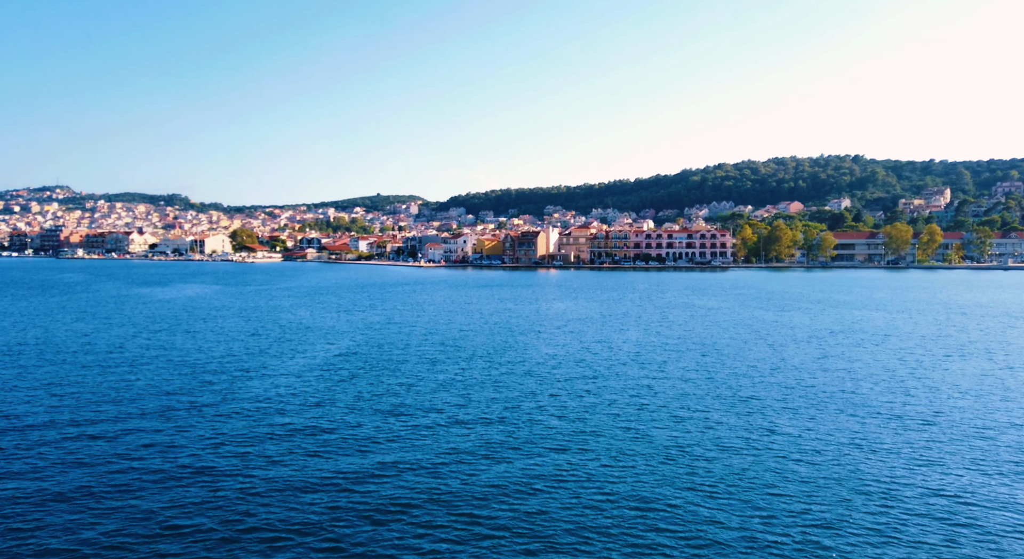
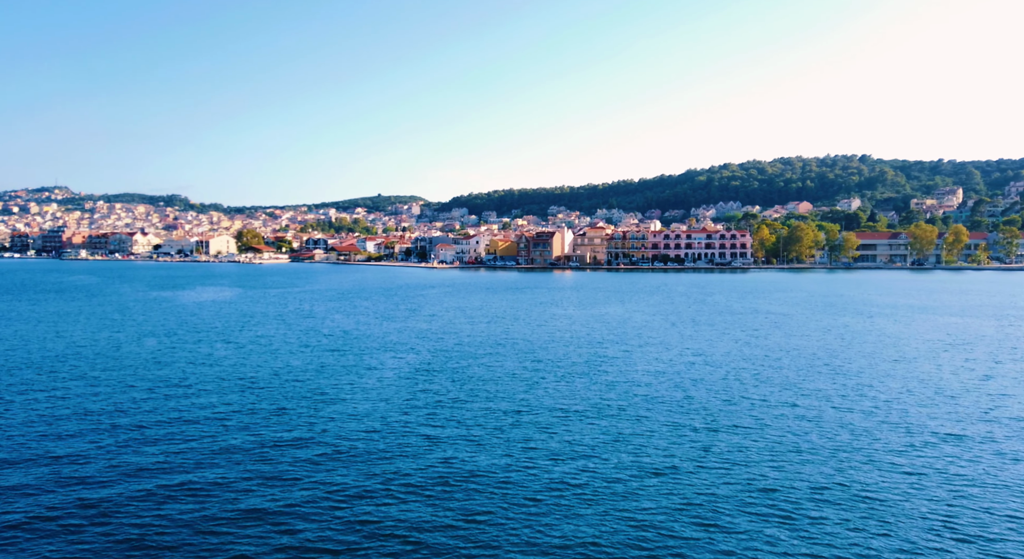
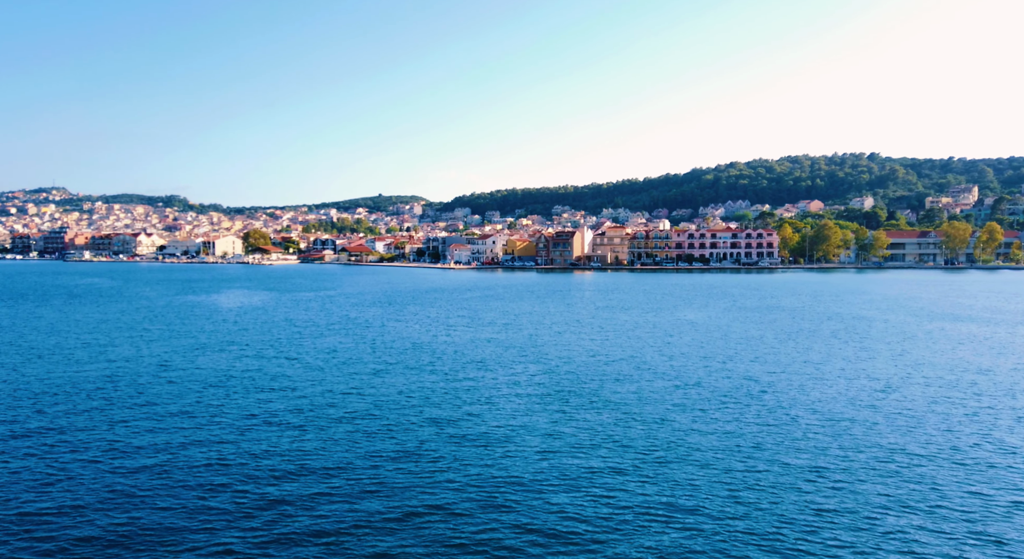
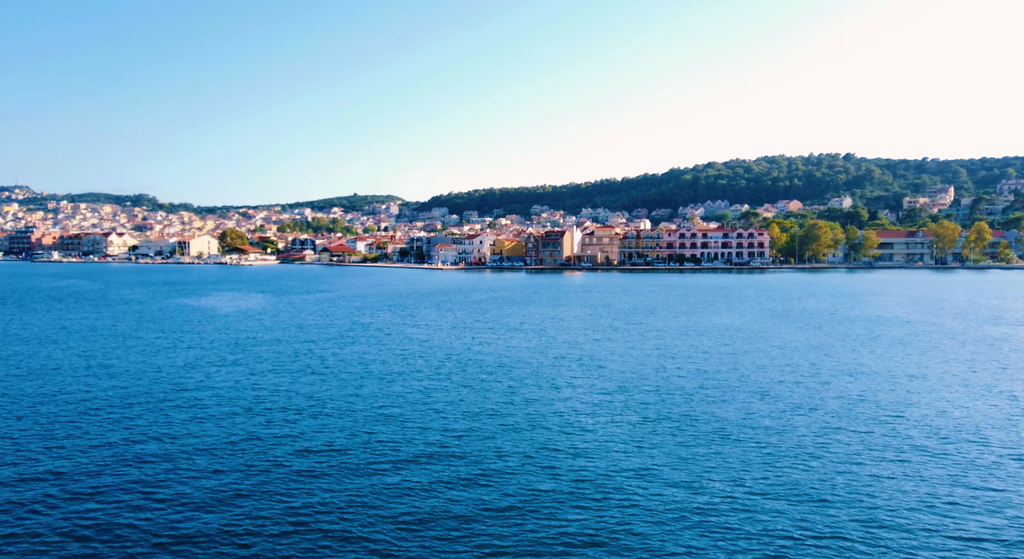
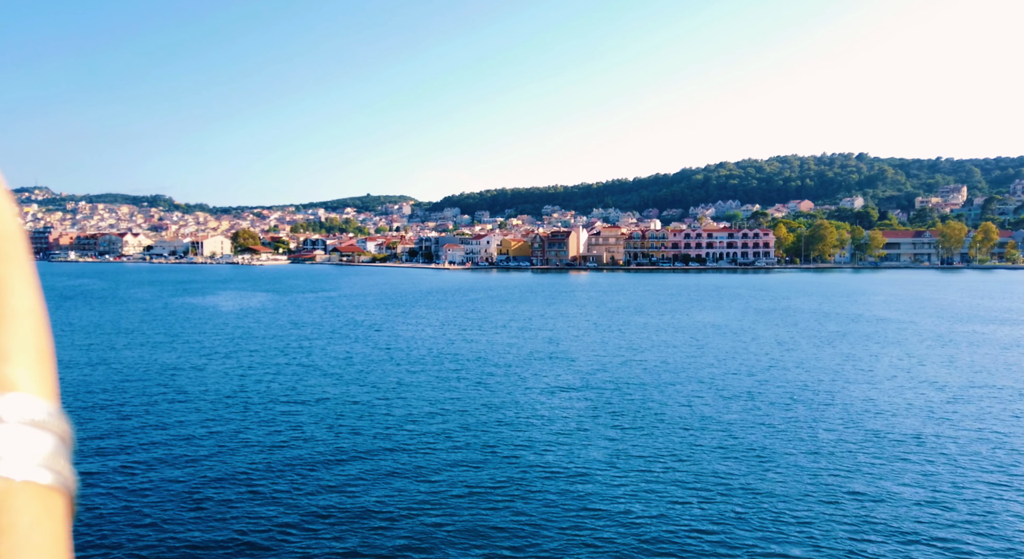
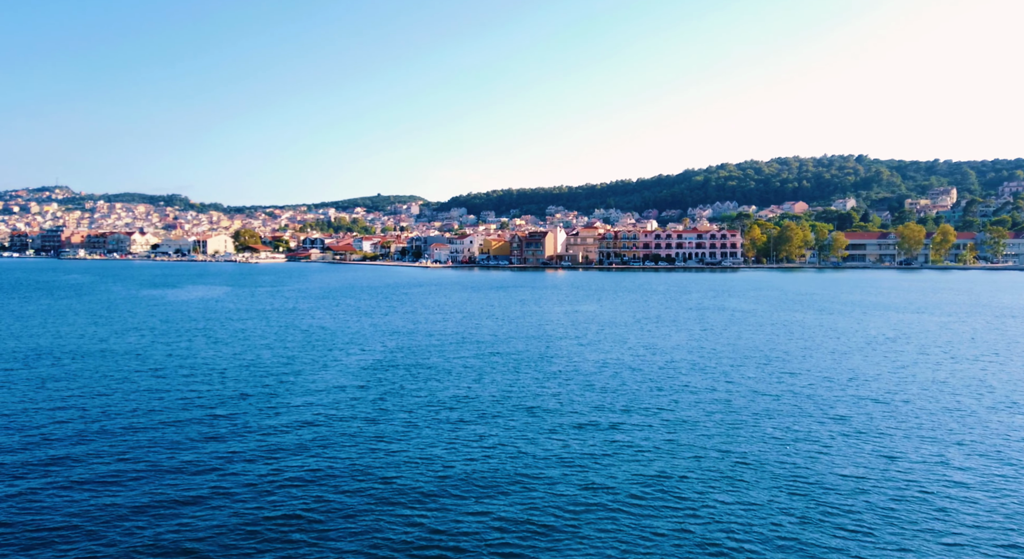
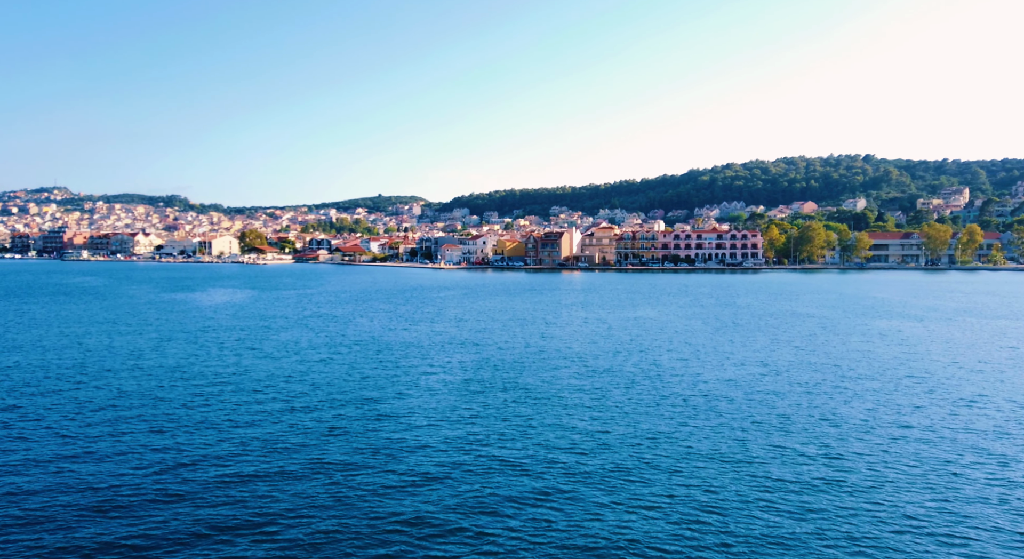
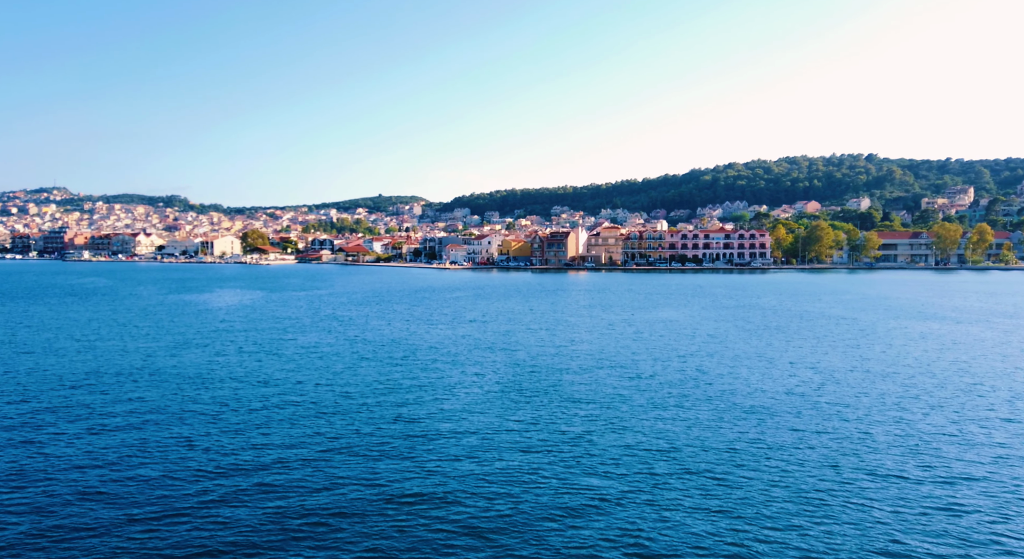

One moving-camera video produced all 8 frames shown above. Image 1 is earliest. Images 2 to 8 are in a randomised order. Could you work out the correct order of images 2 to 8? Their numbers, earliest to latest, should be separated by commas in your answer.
6, 2, 7, 8, 3, 5, 4
